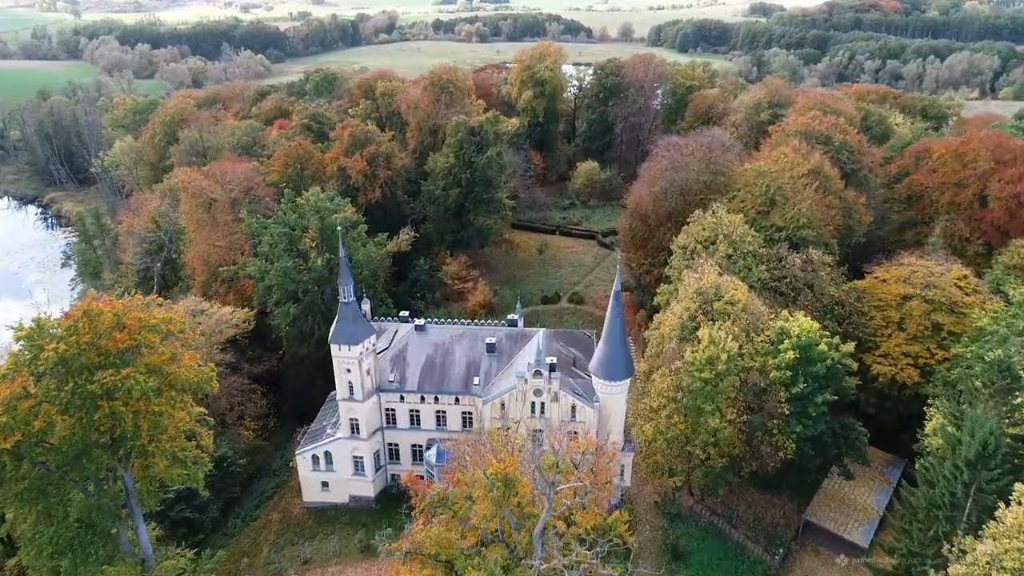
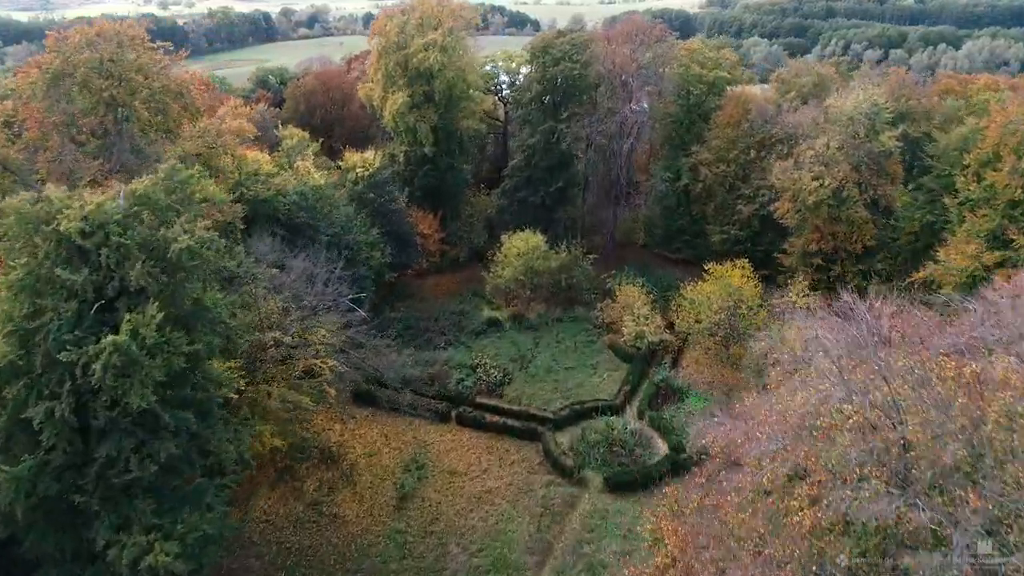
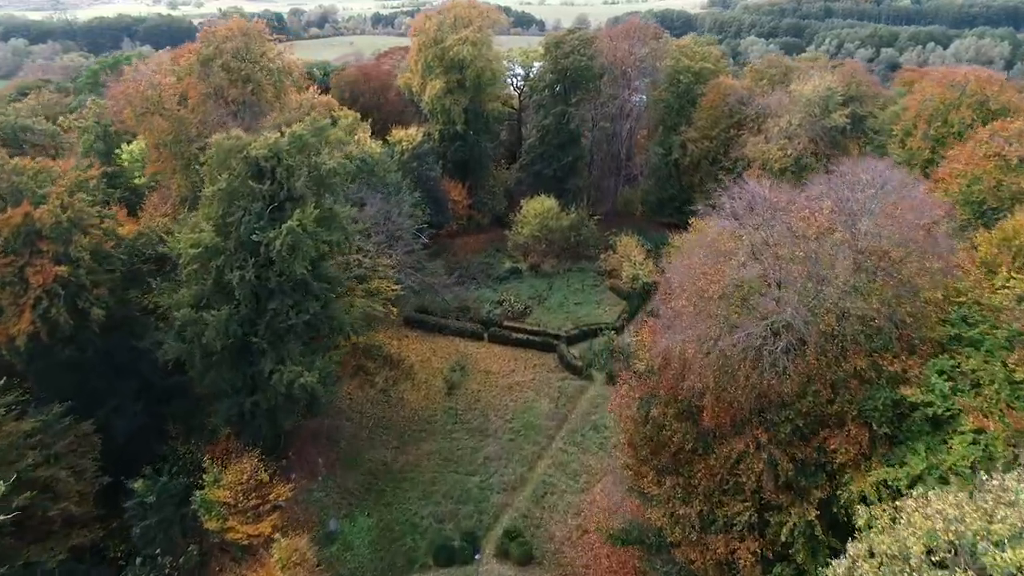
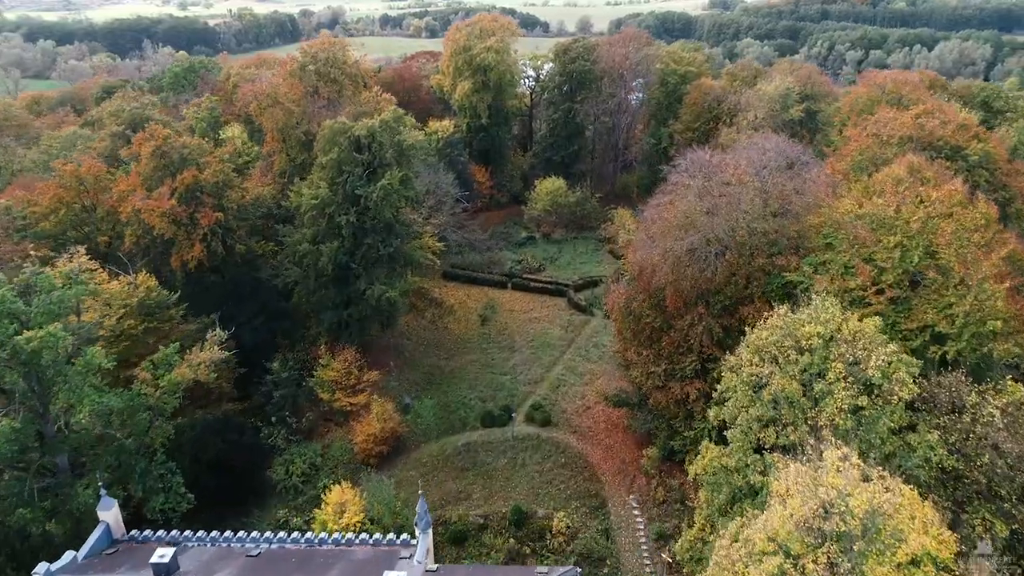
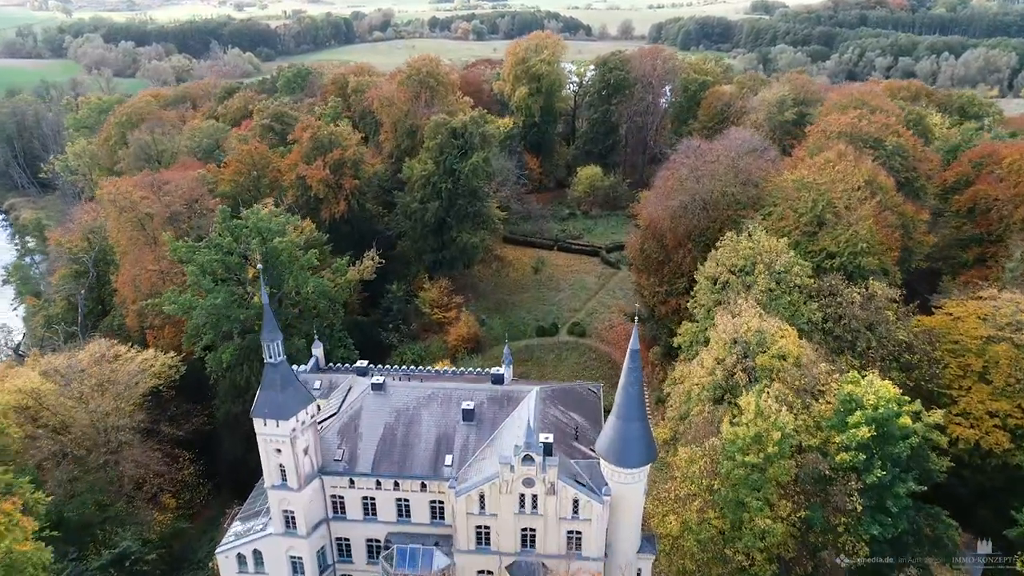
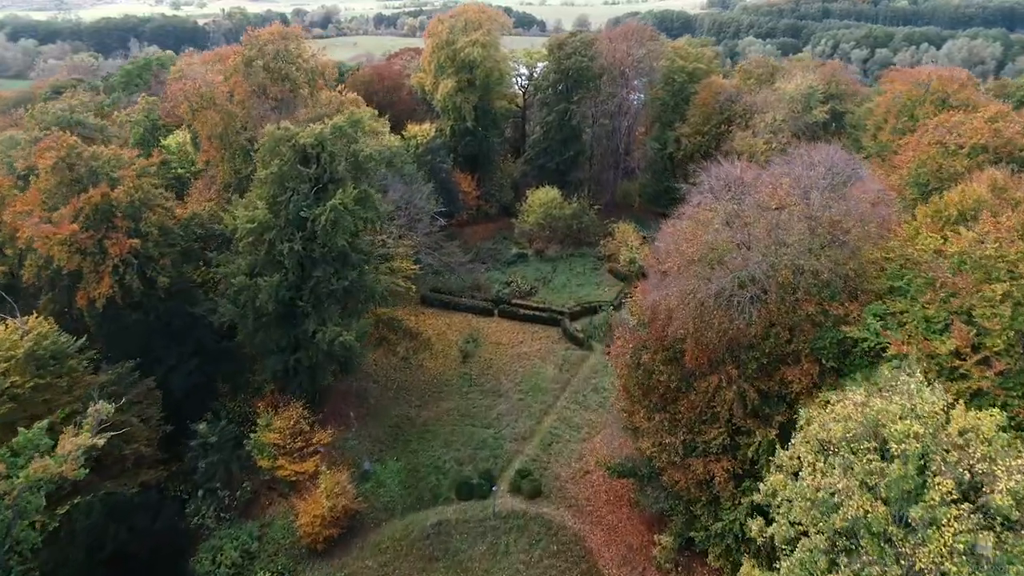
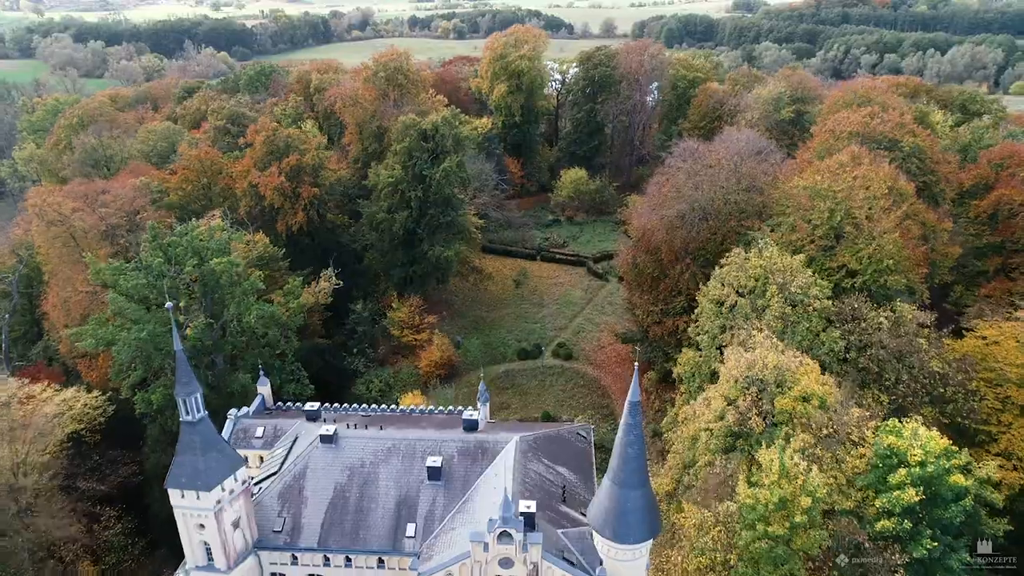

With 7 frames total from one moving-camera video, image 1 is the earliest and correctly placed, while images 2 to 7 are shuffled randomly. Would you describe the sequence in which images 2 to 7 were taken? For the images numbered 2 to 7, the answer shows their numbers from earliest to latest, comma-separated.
5, 7, 4, 6, 3, 2
